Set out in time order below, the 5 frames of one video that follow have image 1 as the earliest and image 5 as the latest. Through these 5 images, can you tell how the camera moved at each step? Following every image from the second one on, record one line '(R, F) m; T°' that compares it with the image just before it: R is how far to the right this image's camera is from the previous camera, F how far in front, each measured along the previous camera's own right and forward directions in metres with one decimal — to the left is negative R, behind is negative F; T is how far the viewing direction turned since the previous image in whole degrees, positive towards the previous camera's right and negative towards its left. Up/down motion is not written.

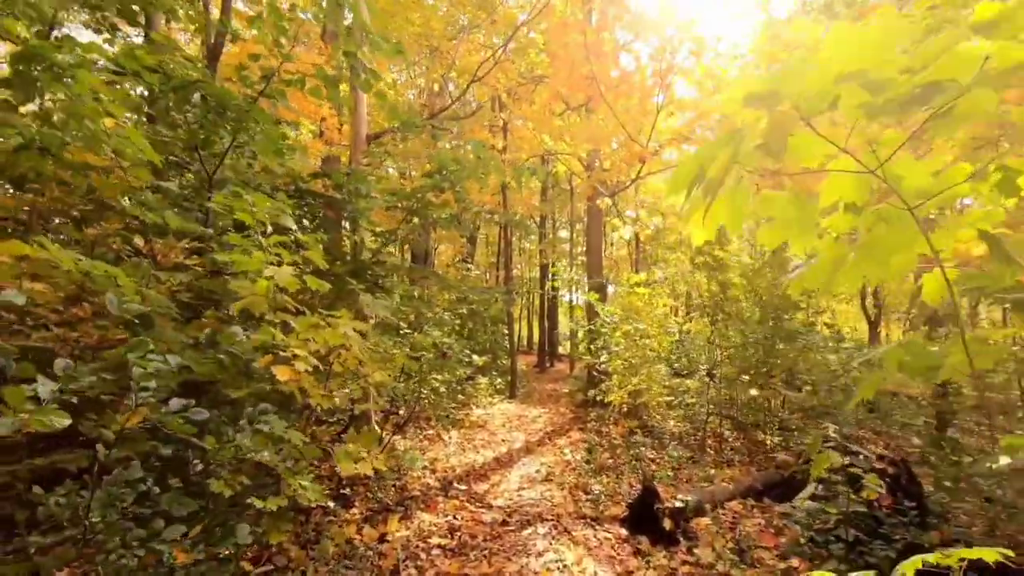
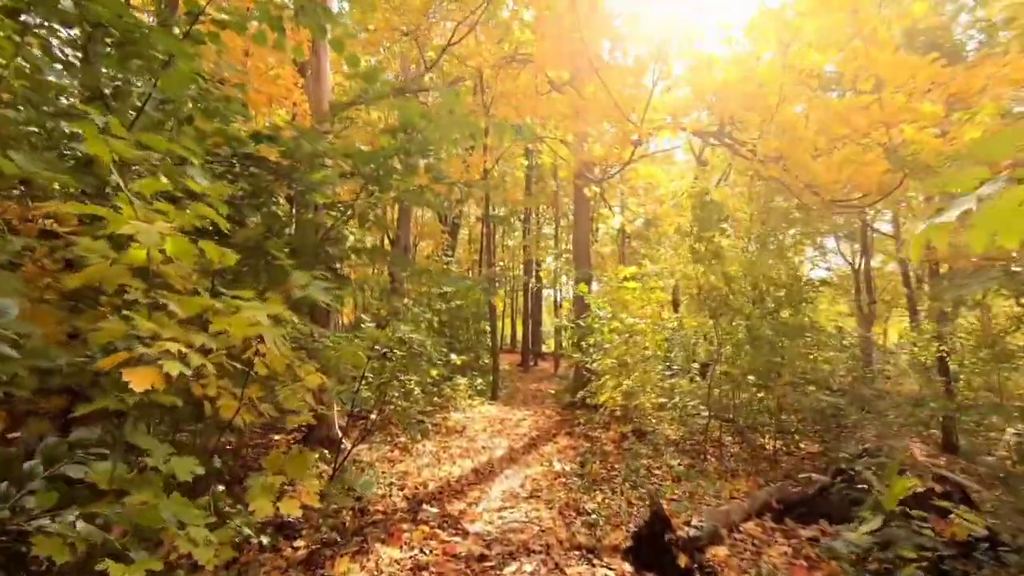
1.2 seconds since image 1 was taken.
(0.0, +0.6) m; +2°
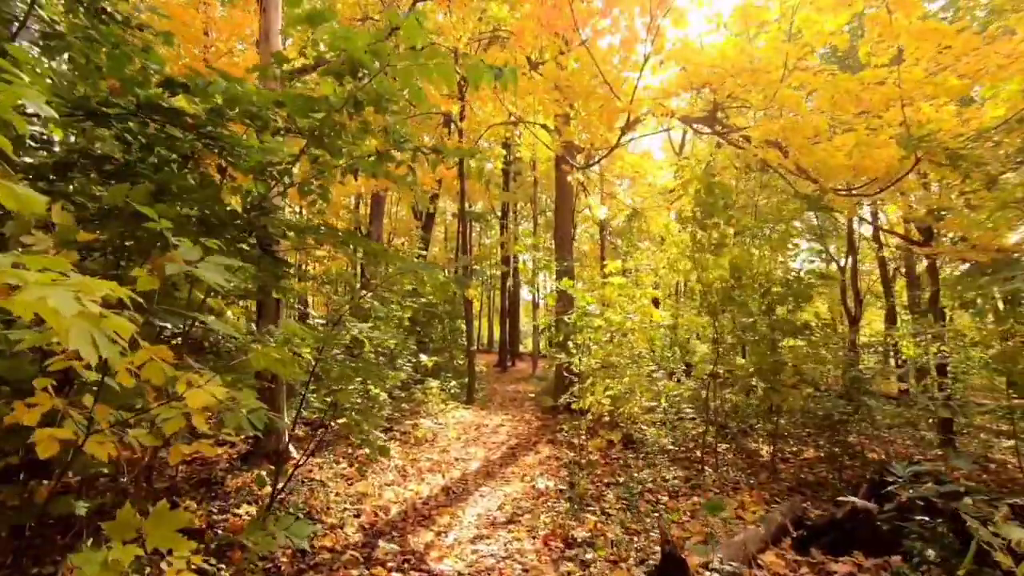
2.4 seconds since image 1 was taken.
(0.0, +0.6) m; +2°
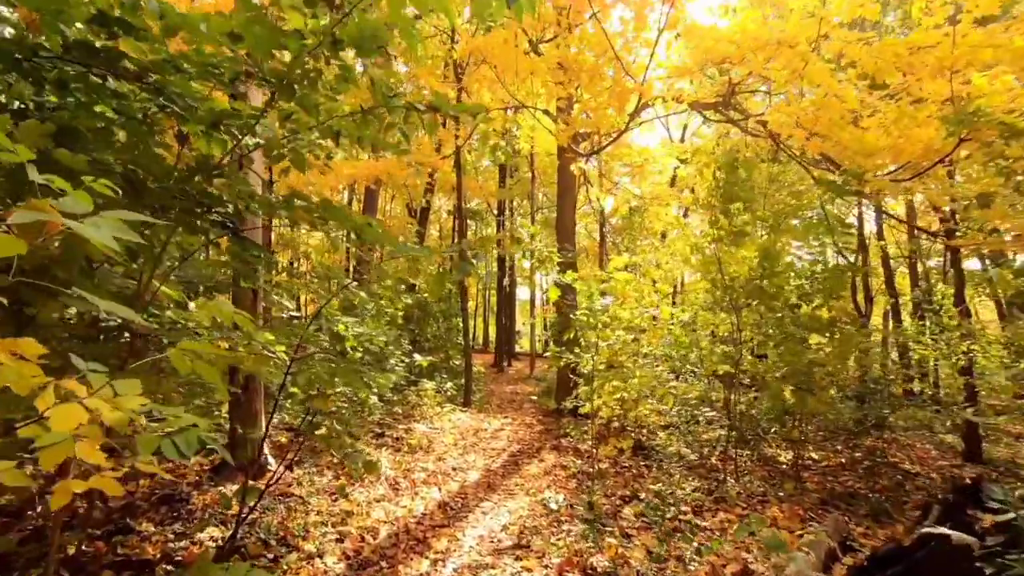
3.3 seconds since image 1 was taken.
(-0.1, +0.5) m; +1°
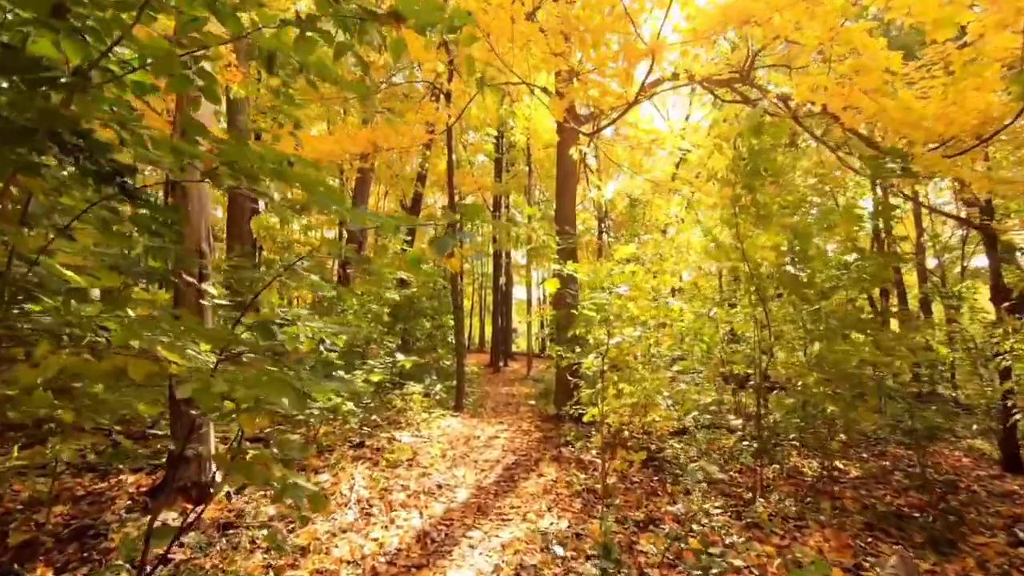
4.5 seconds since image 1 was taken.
(0.0, +0.6) m; 0°
